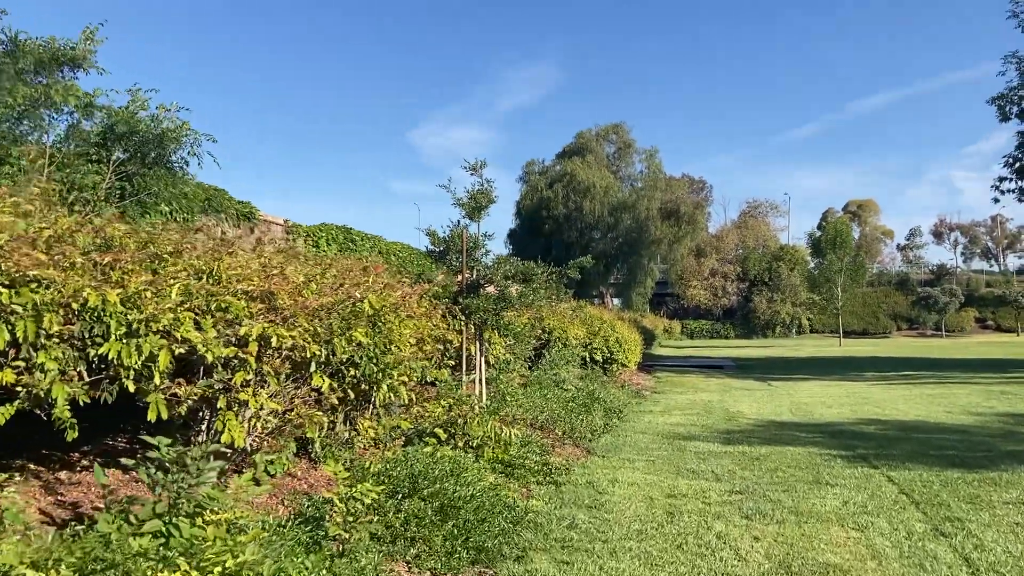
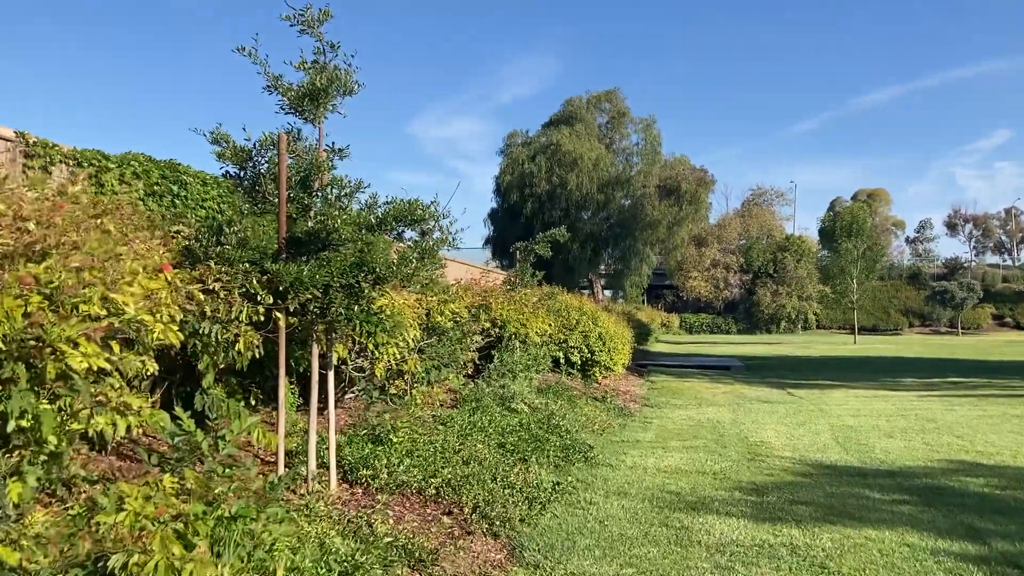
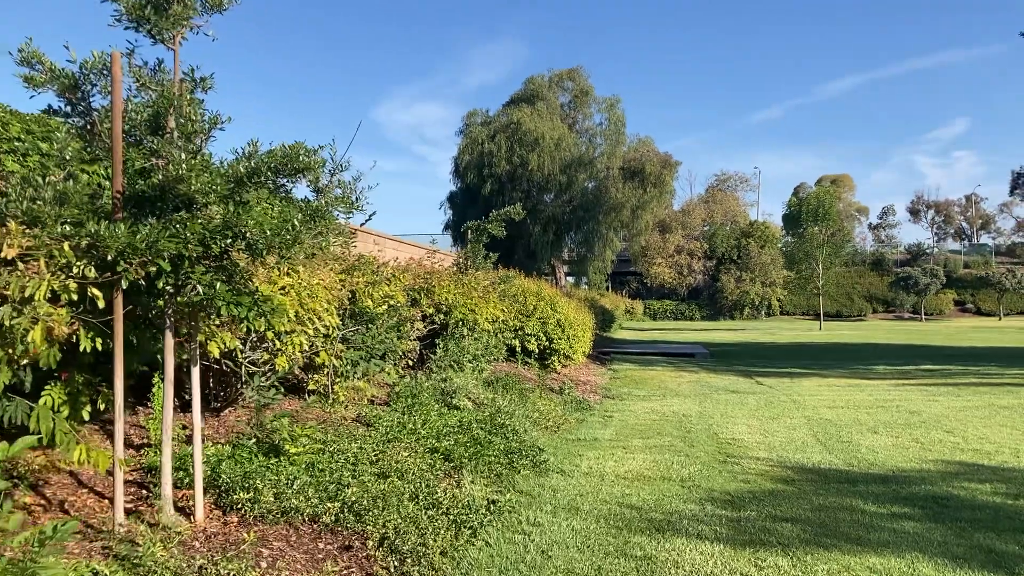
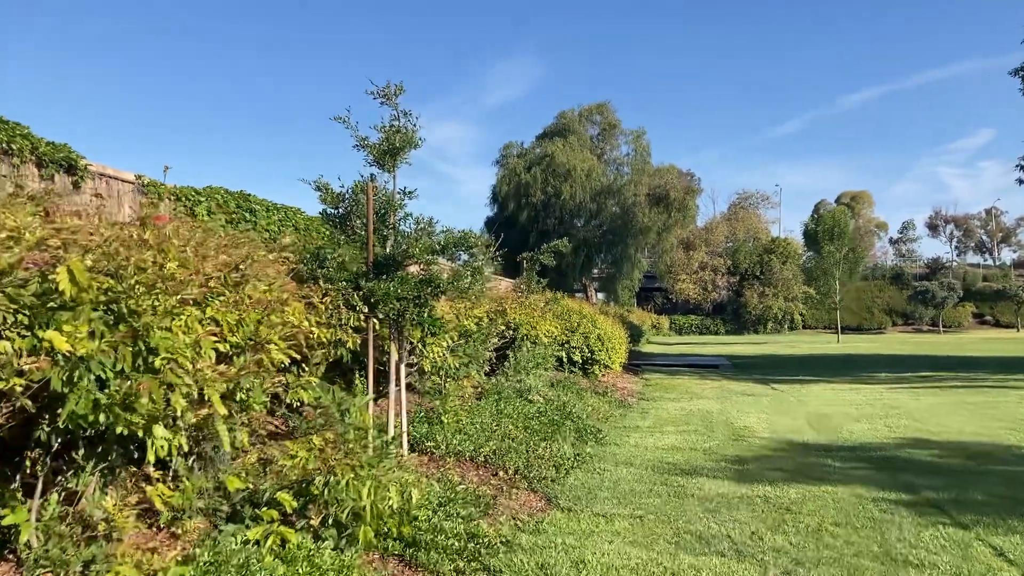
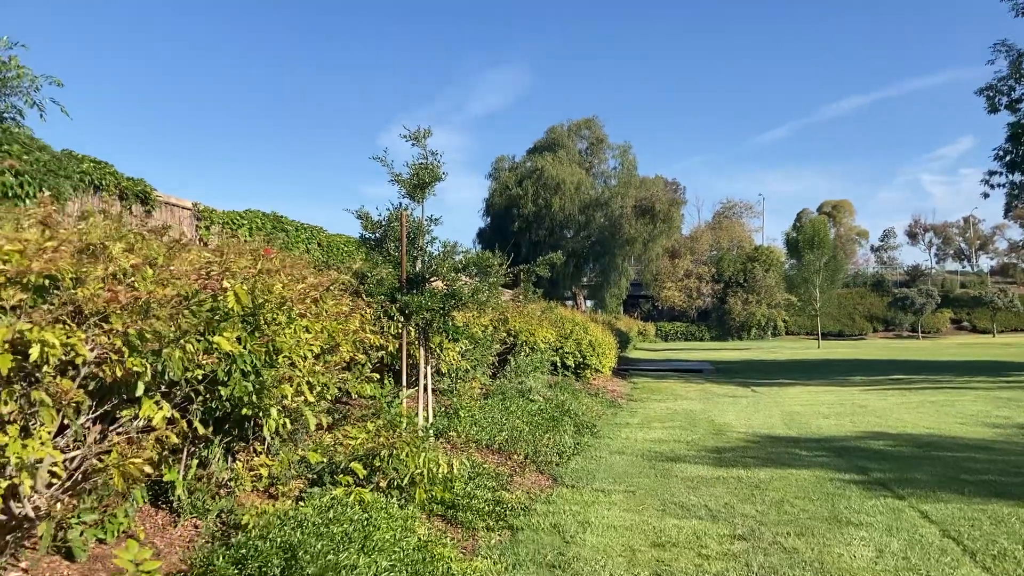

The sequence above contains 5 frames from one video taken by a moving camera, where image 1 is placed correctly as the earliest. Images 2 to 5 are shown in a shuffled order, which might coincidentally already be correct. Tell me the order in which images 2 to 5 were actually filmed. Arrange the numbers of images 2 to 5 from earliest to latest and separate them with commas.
5, 4, 2, 3
